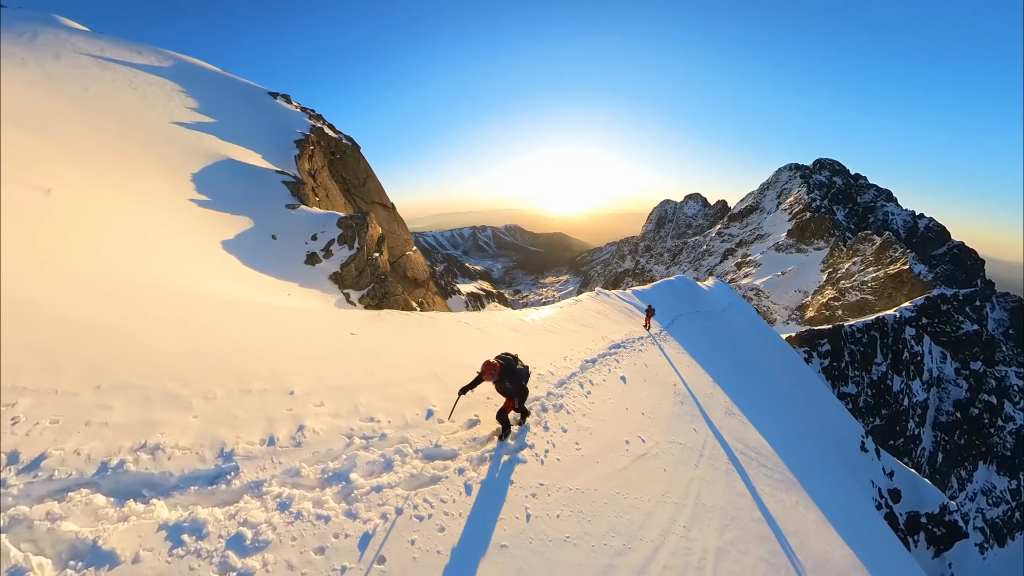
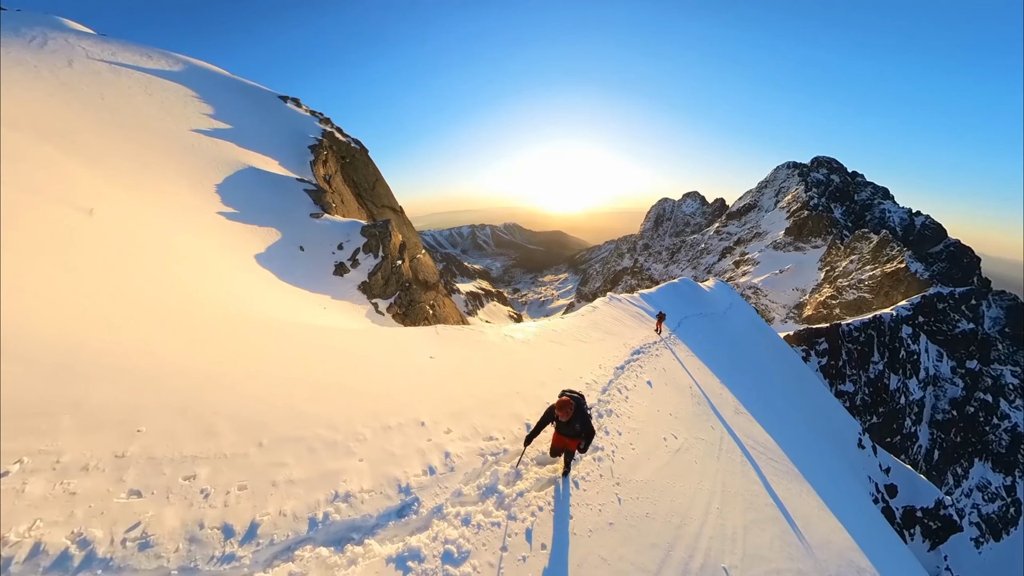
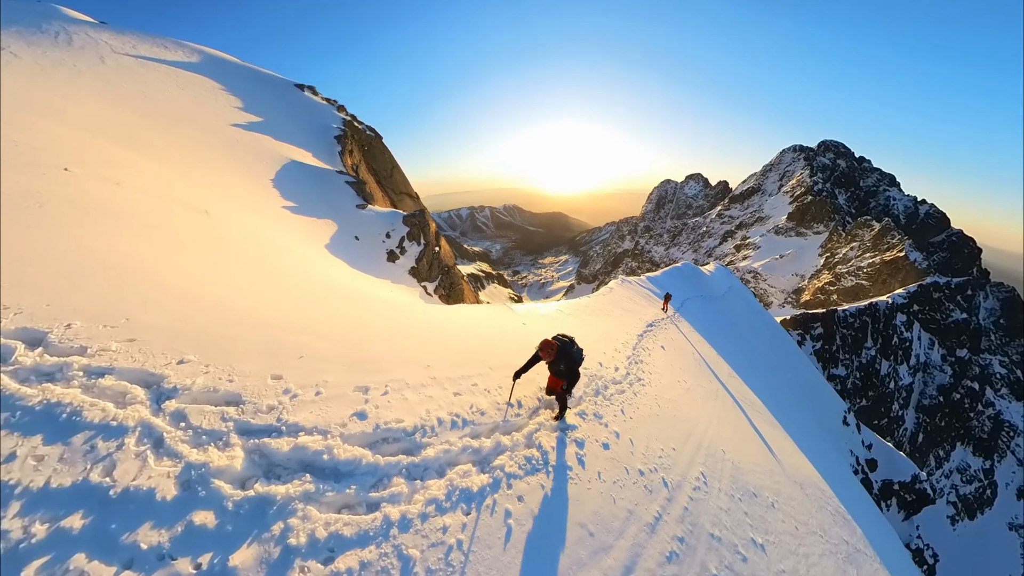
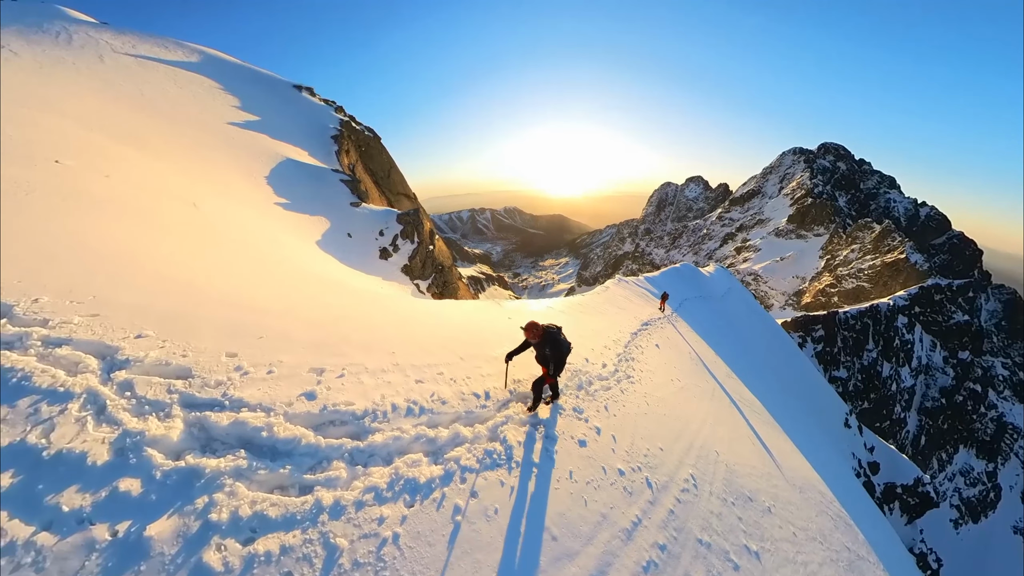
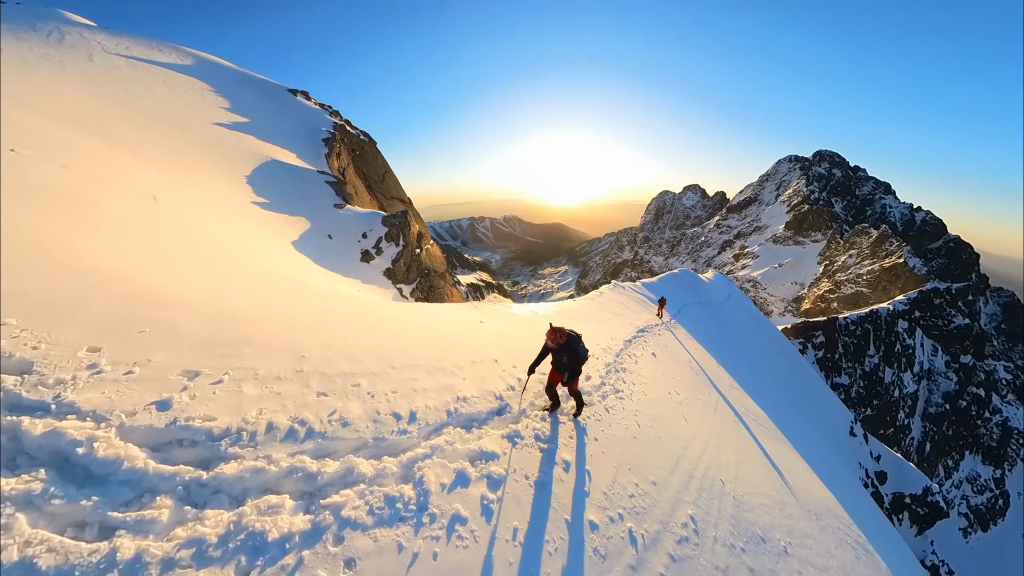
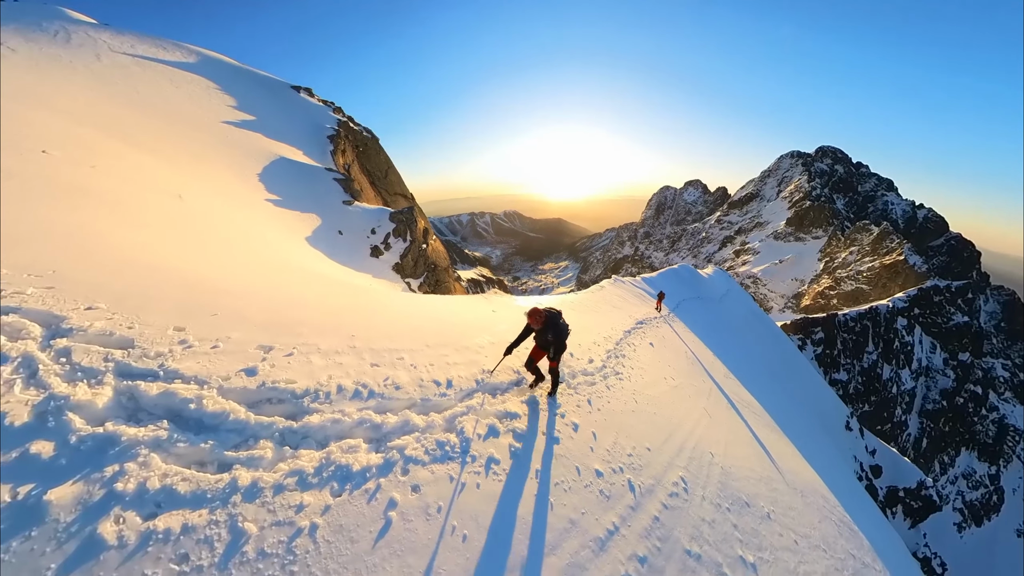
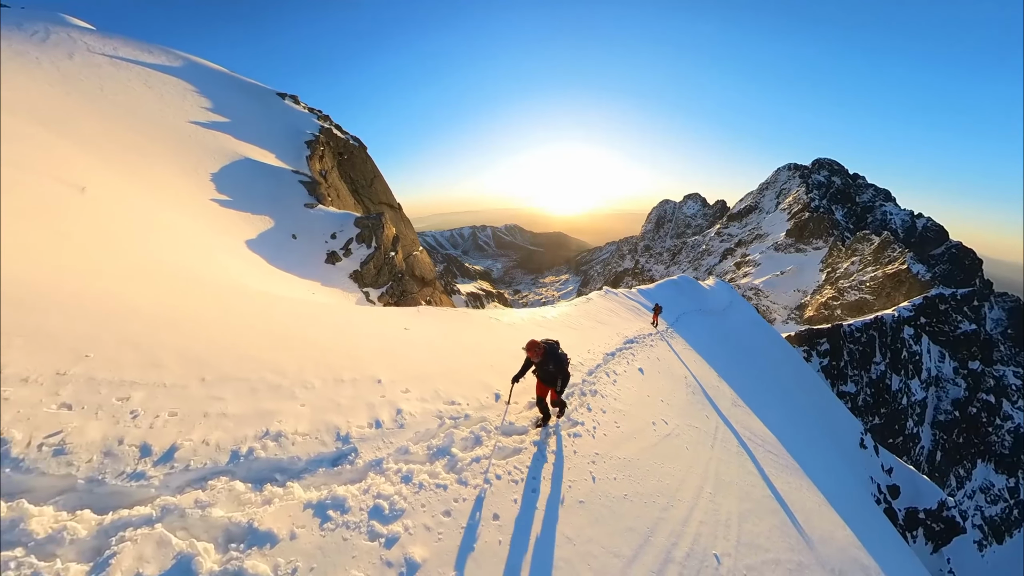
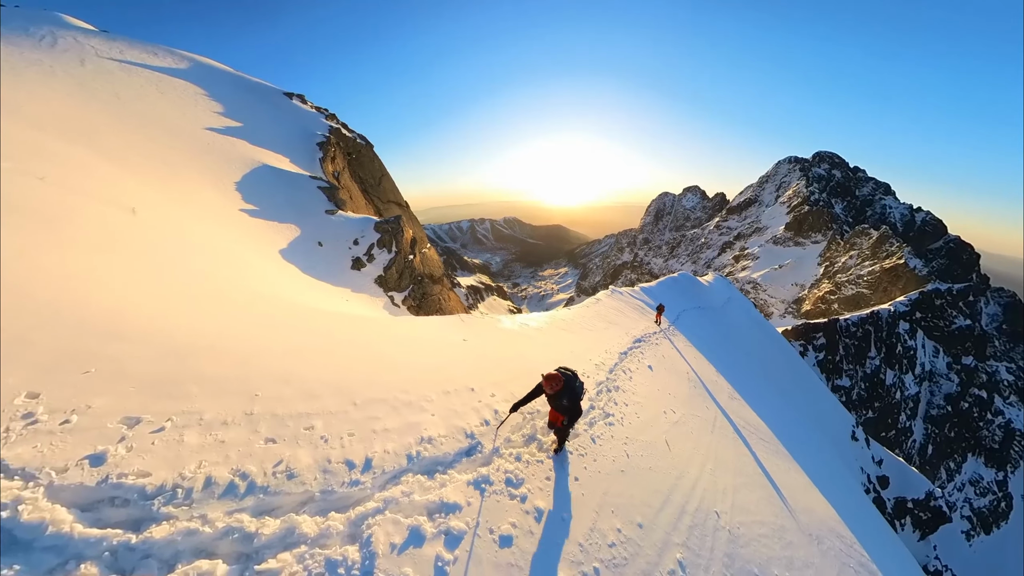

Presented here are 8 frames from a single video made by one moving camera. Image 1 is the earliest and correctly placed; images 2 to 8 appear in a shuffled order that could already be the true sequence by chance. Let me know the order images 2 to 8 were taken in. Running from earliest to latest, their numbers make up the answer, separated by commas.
7, 2, 8, 5, 6, 4, 3
